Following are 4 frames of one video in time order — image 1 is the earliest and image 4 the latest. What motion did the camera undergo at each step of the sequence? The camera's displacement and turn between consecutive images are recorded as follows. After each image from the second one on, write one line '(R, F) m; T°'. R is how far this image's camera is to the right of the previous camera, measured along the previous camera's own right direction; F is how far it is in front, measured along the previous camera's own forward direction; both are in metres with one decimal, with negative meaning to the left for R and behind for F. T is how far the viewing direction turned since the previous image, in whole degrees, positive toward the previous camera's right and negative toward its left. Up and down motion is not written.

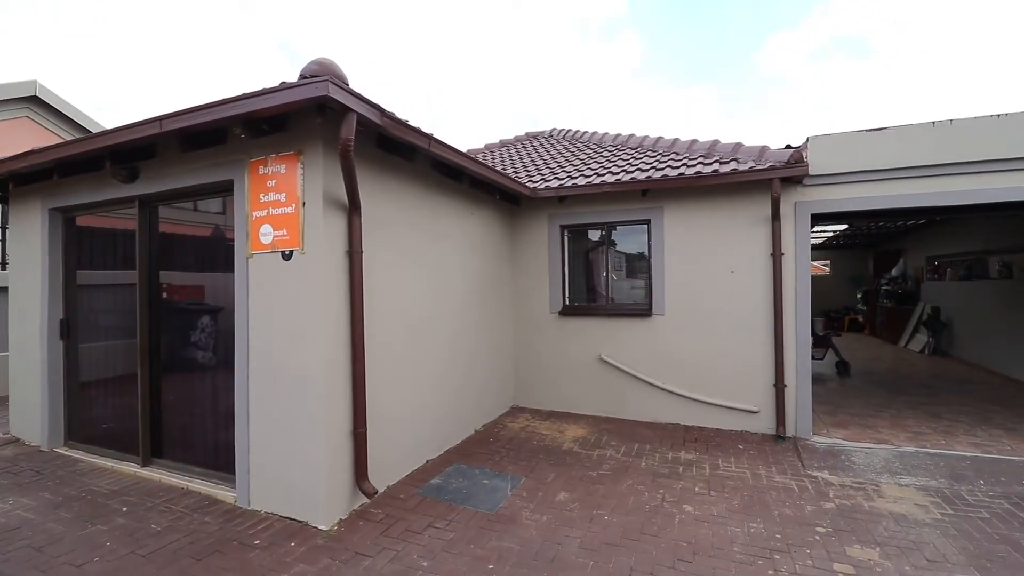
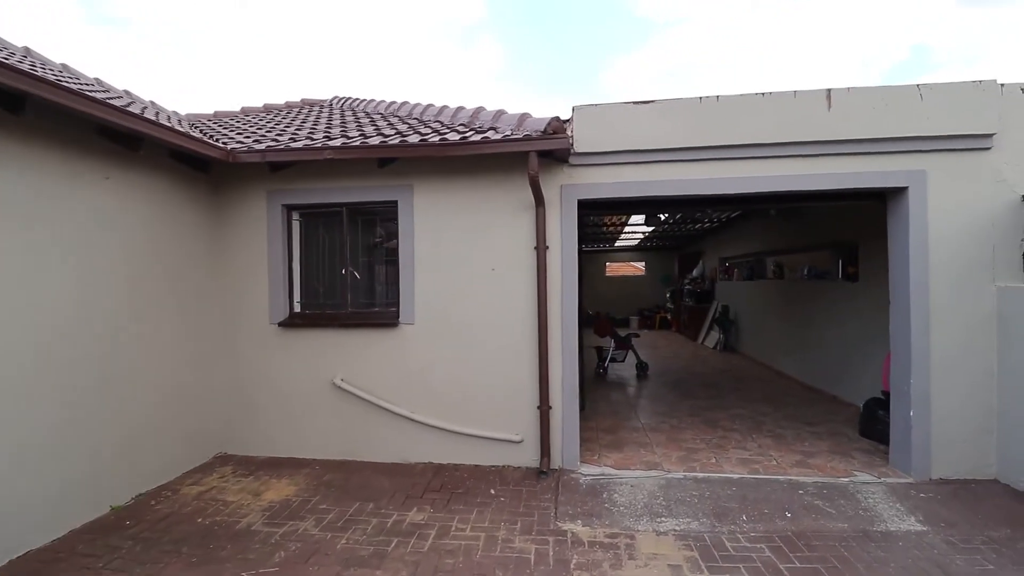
(+1.3, +1.1) m; +16°
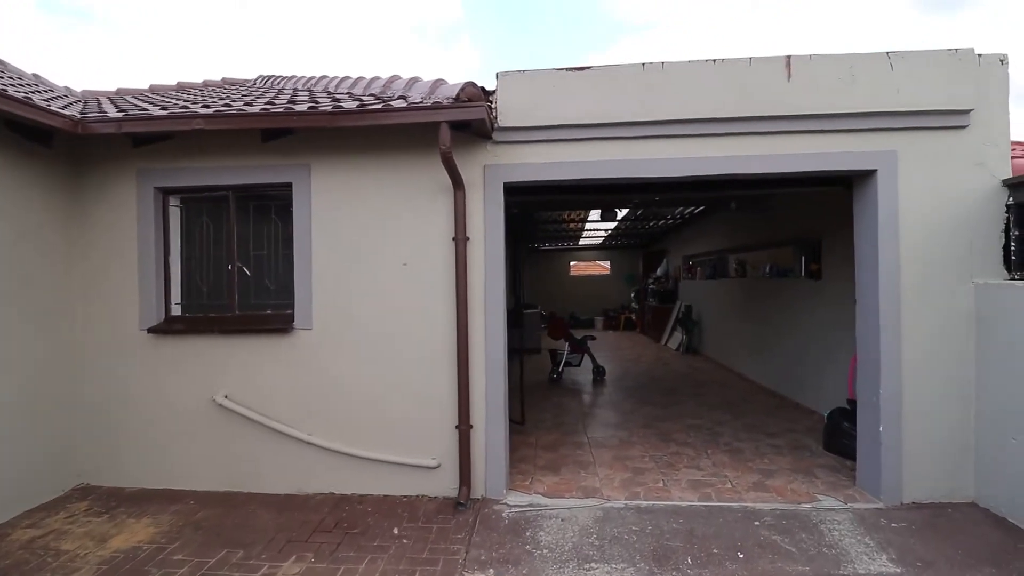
(+0.4, +0.6) m; +3°
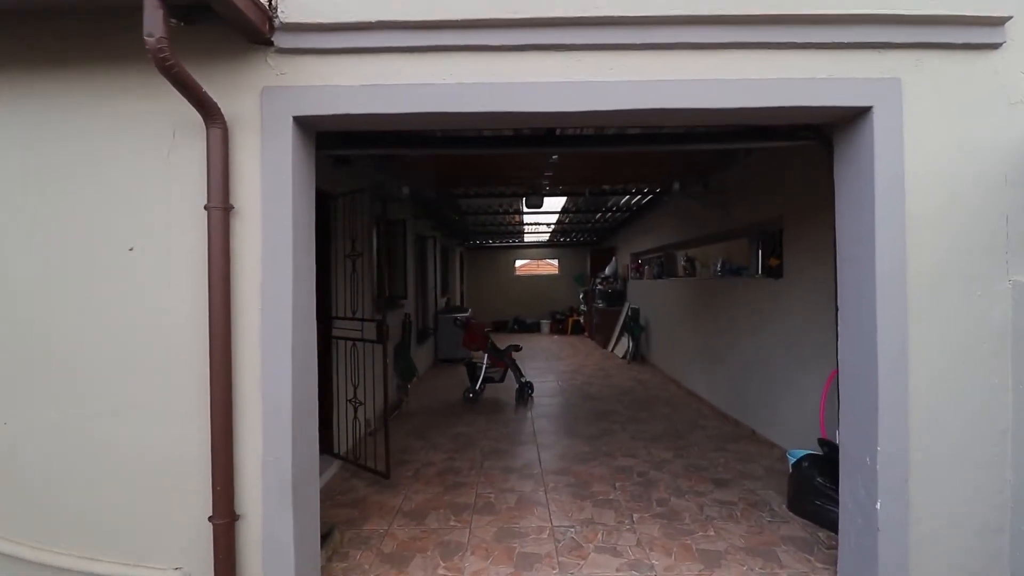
(+0.7, +1.3) m; +4°
